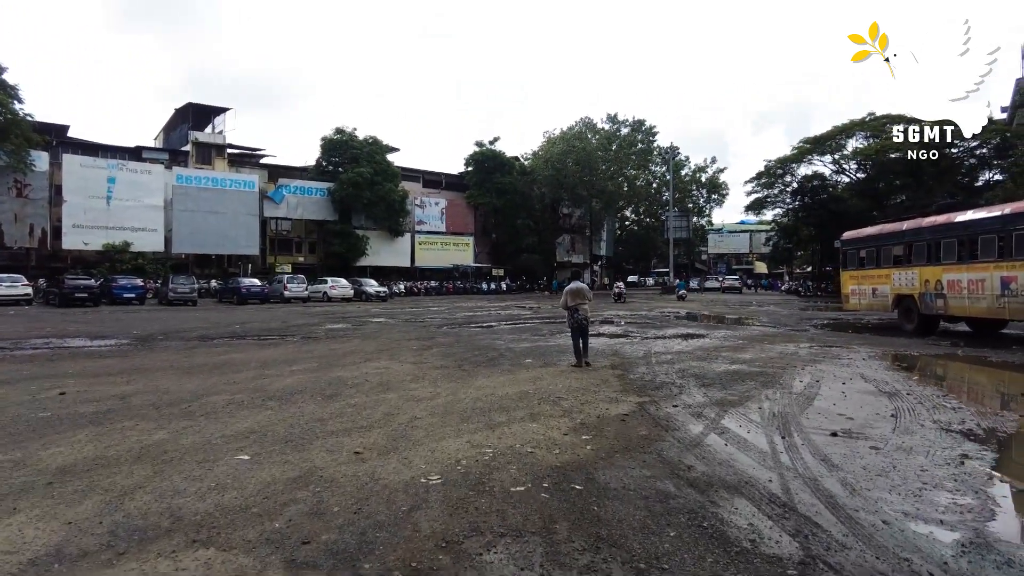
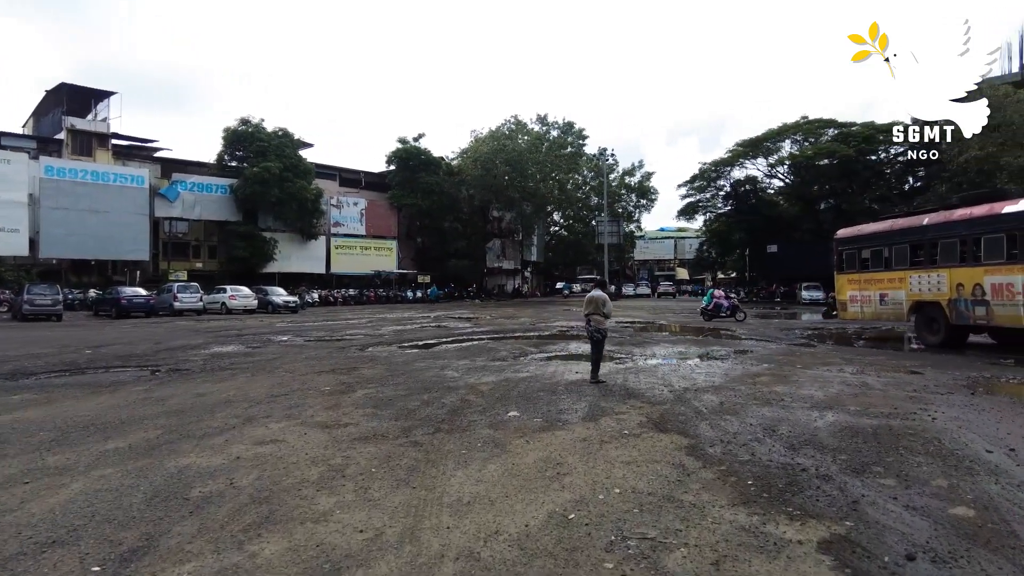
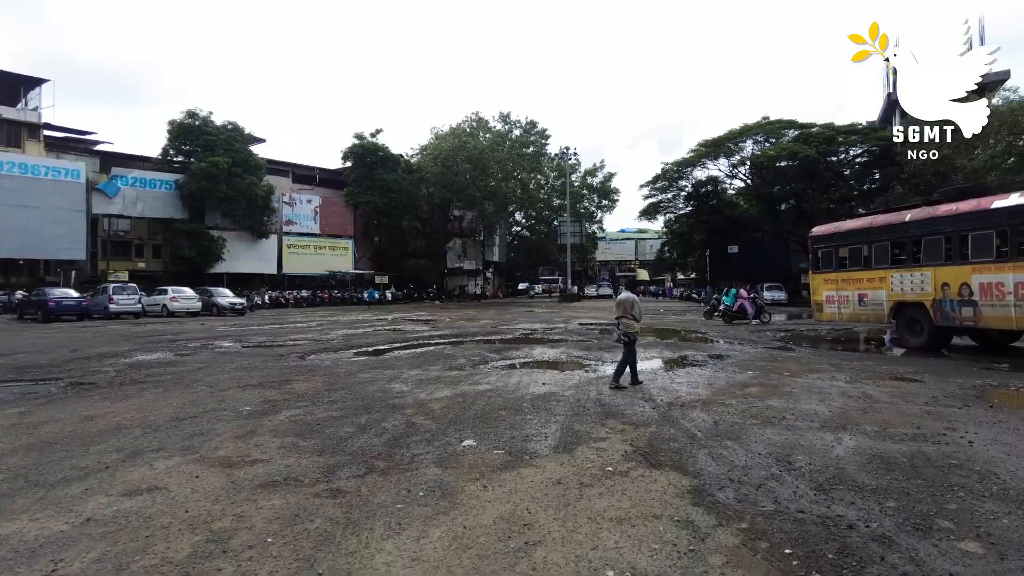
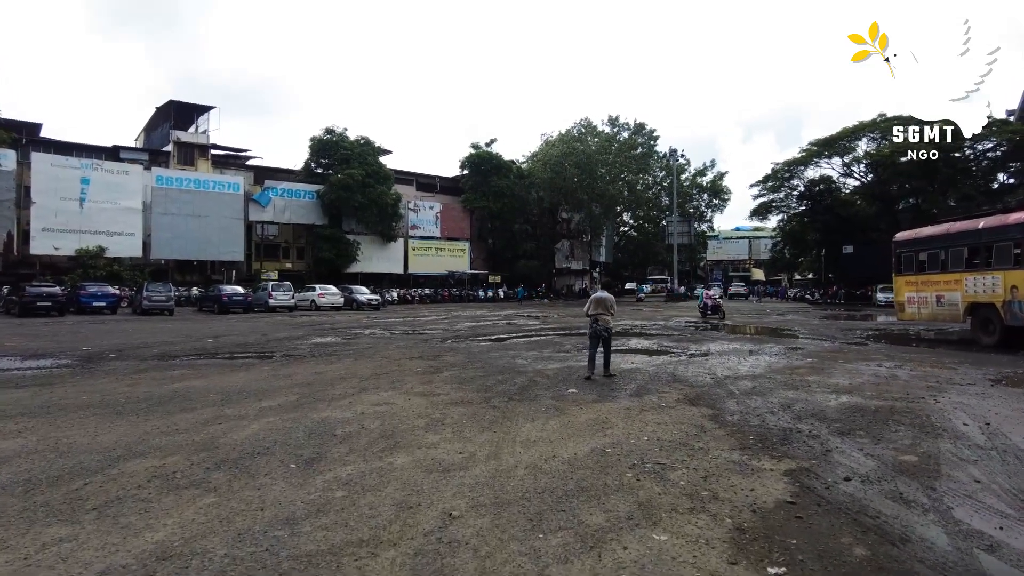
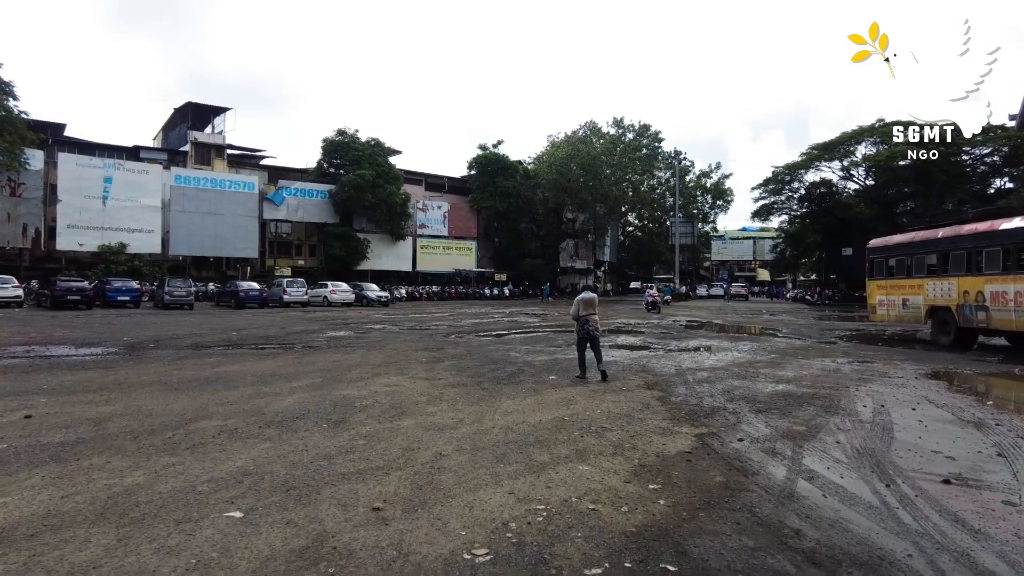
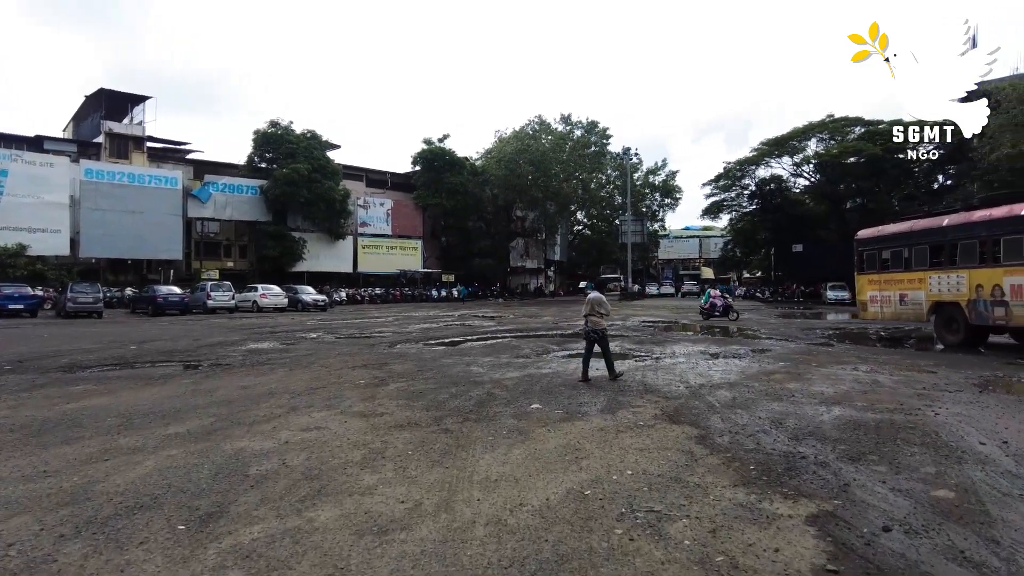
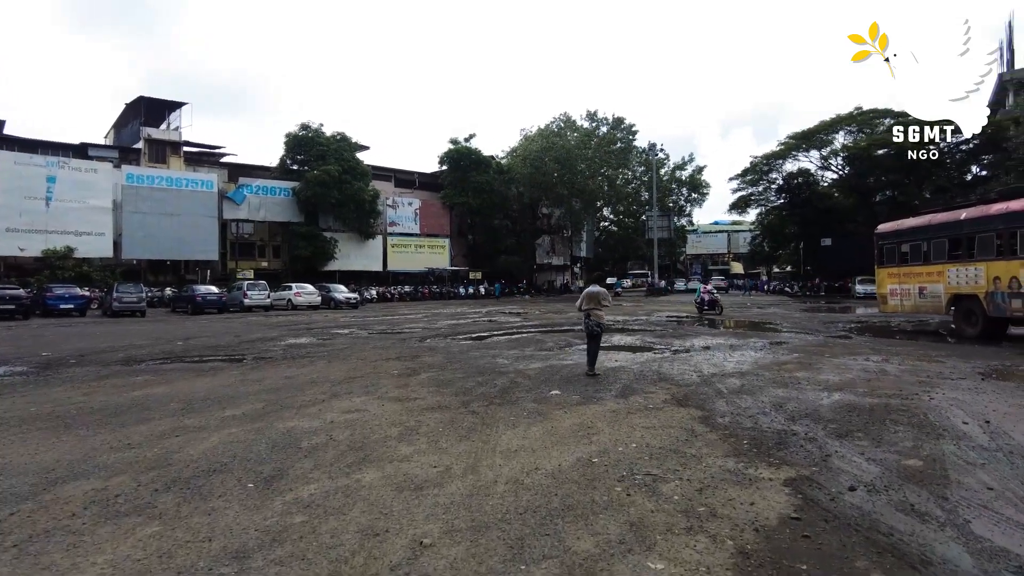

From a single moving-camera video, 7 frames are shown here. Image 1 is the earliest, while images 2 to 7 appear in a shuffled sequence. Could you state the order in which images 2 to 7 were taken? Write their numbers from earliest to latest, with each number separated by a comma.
5, 4, 7, 6, 2, 3
